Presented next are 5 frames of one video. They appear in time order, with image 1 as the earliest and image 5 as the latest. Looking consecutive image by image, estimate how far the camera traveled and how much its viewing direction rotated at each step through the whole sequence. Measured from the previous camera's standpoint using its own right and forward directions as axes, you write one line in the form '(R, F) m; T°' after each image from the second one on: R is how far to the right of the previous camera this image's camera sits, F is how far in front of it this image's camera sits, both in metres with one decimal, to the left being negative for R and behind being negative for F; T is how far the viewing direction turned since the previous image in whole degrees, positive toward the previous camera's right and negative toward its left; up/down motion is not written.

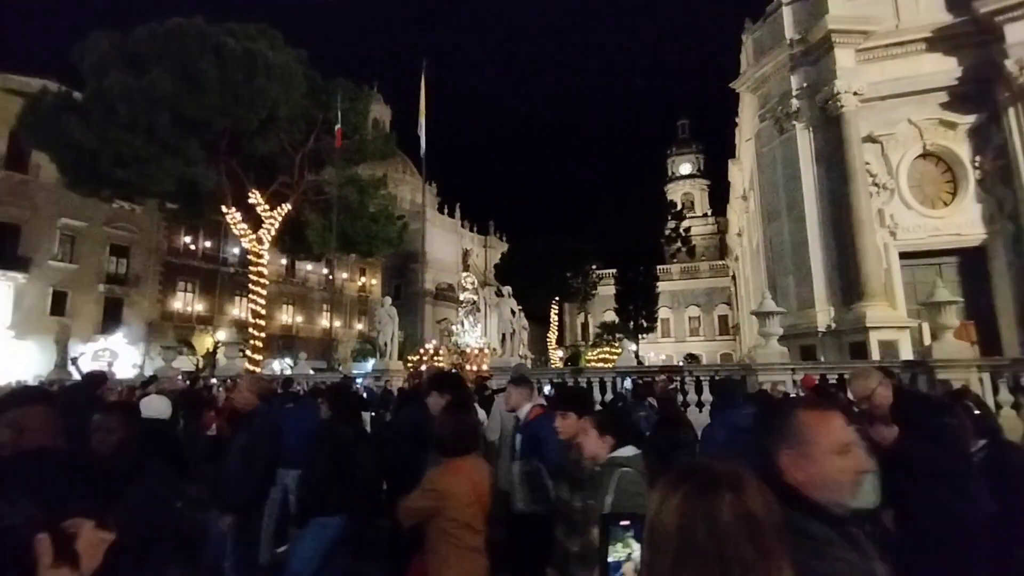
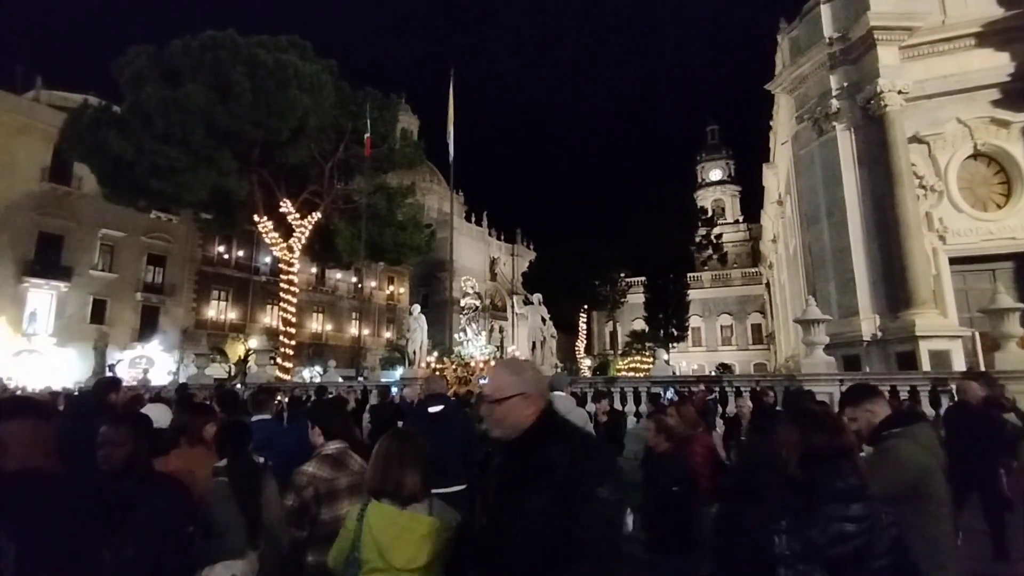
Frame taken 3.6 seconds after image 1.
(0.0, +0.2) m; -3°
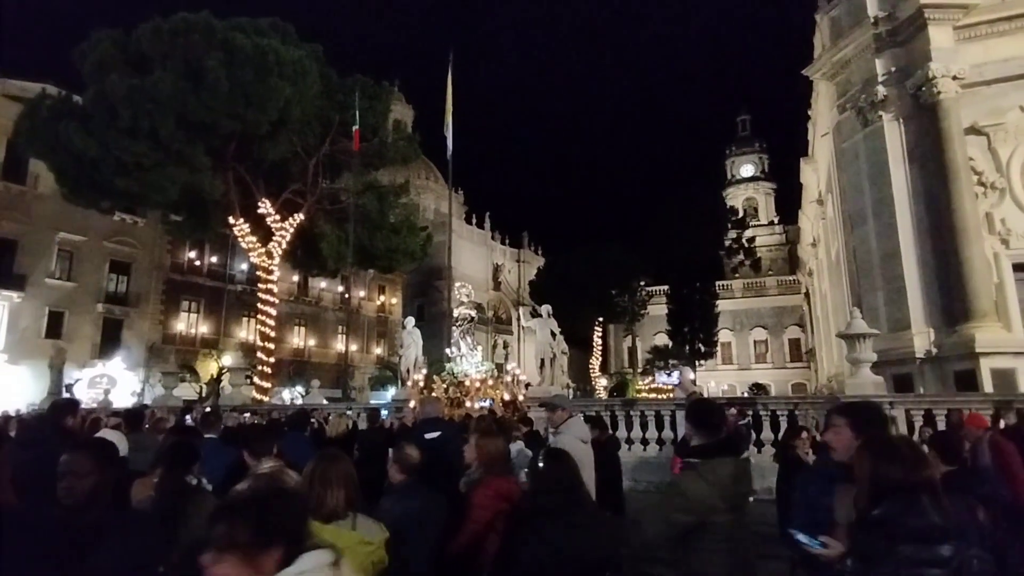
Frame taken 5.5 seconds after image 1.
(0.0, +1.8) m; -1°
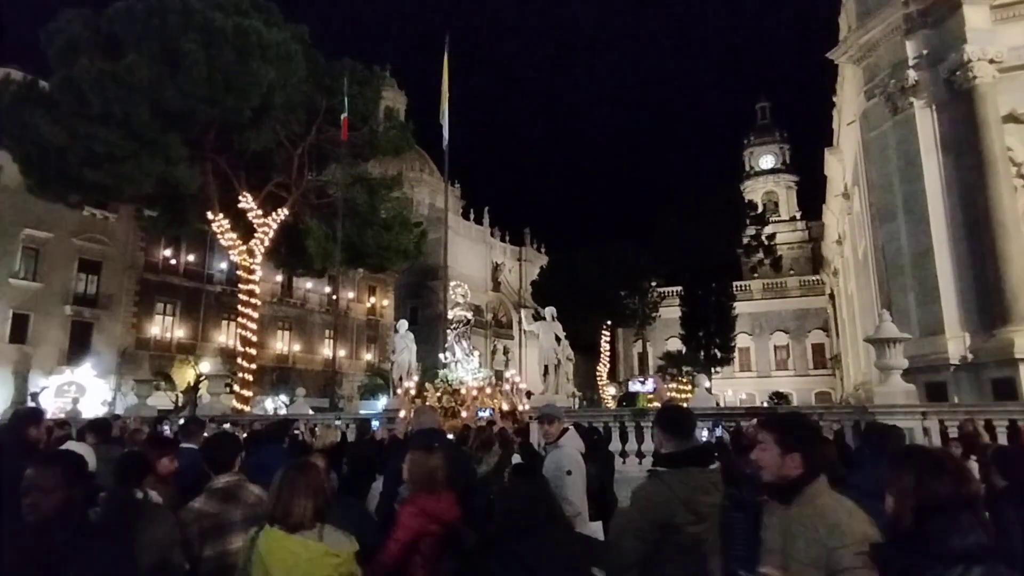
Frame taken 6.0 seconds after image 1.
(0.0, +1.1) m; 0°
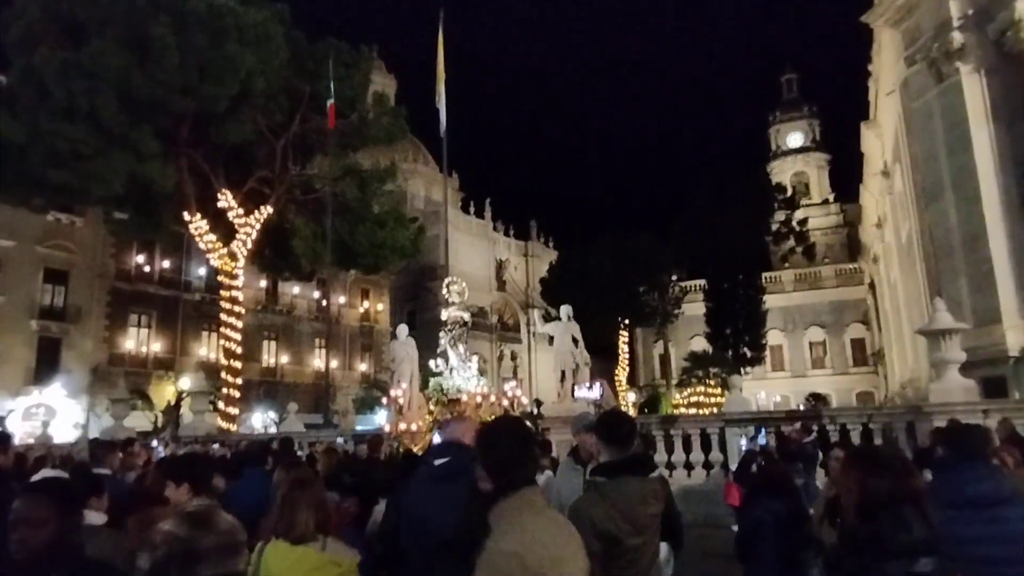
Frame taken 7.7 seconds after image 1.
(-0.1, +1.2) m; 0°
